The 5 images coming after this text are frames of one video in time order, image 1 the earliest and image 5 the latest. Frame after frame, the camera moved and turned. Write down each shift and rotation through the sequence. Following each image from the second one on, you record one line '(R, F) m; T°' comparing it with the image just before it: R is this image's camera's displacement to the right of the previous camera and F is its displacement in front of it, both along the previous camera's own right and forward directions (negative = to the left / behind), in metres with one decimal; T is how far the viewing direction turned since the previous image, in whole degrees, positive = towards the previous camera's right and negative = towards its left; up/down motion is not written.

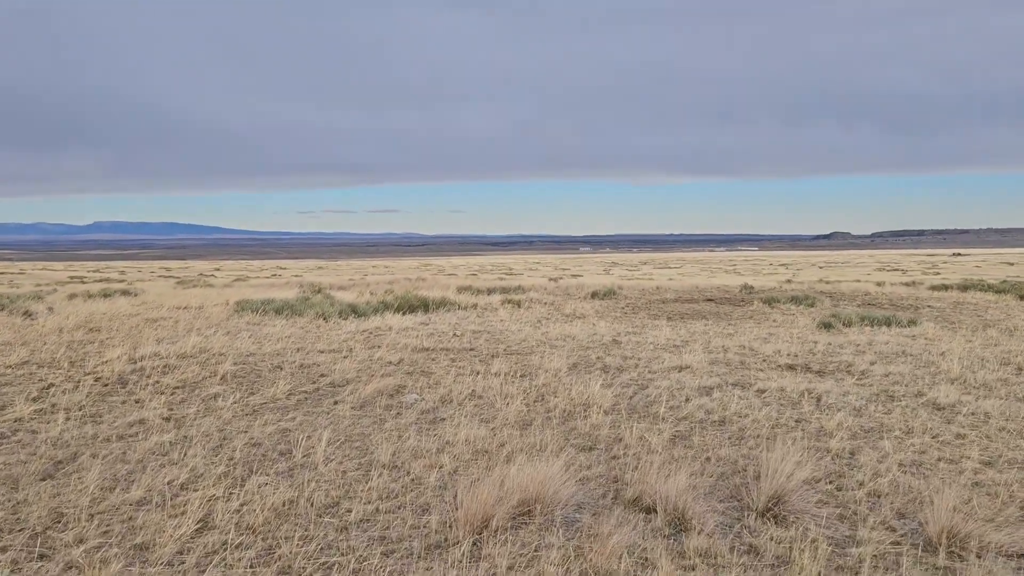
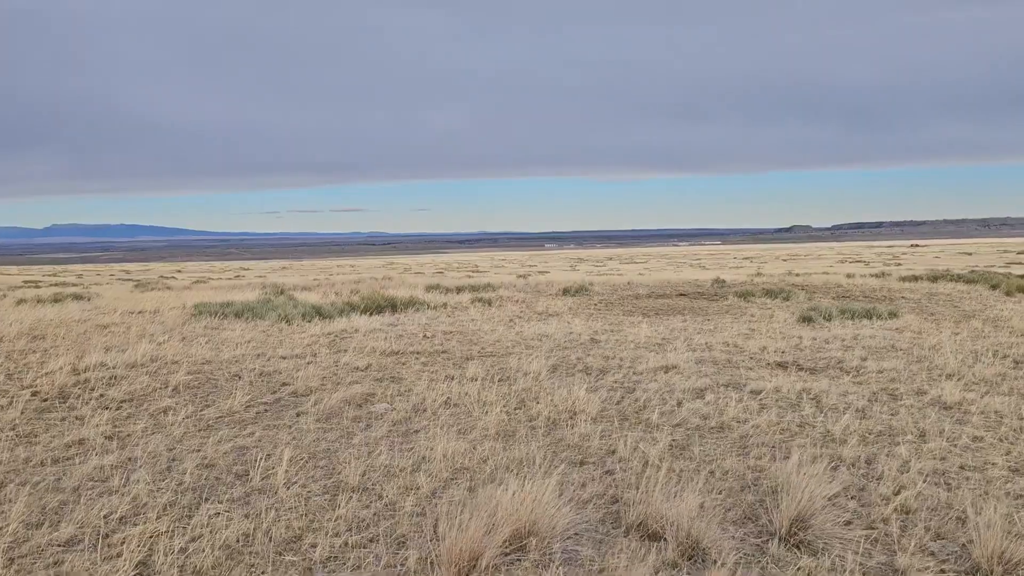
(-0.1, +0.6) m; +2°
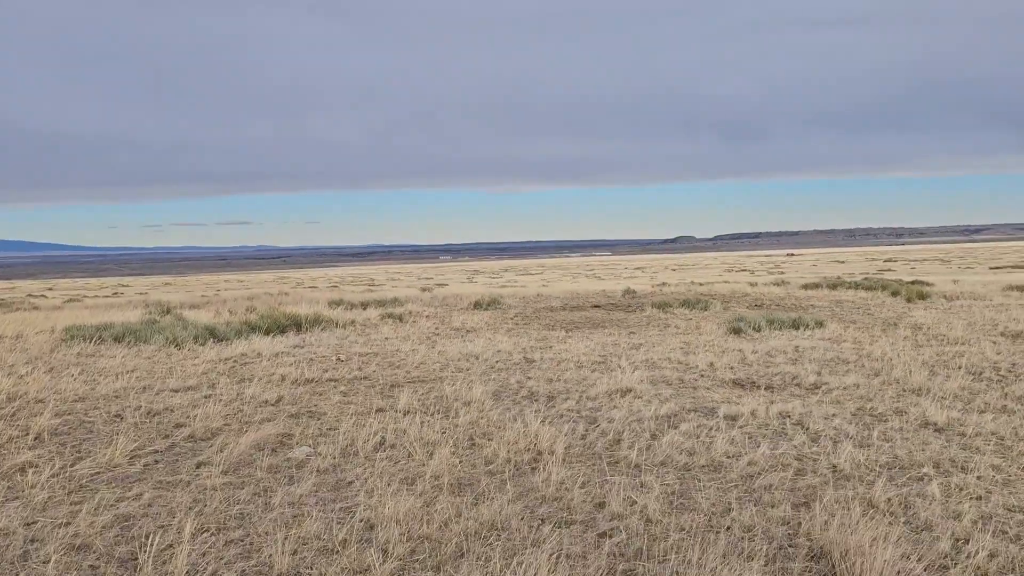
(-0.4, +1.1) m; +7°
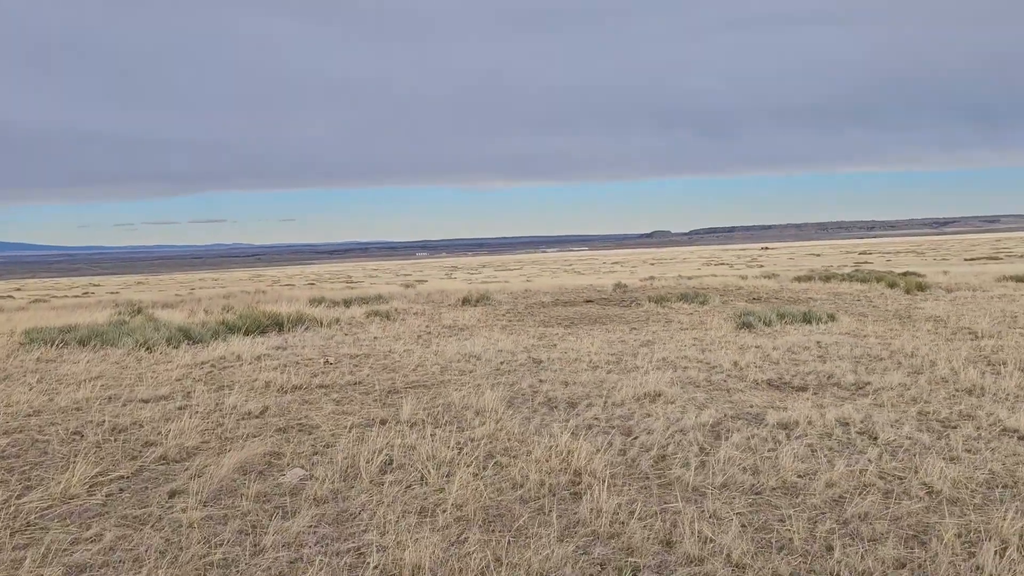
(-0.3, +0.9) m; +2°
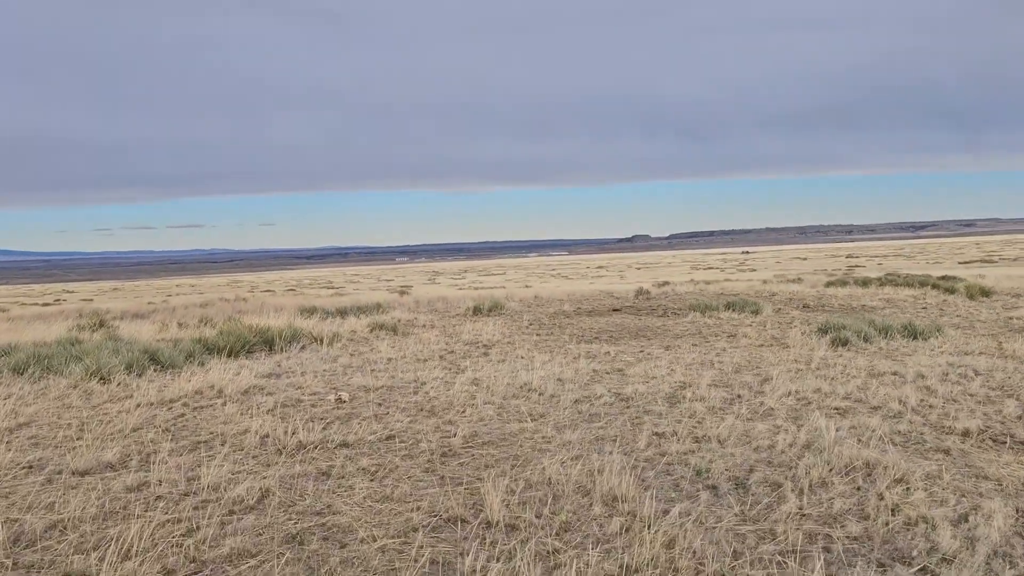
(-0.9, +2.6) m; +1°
